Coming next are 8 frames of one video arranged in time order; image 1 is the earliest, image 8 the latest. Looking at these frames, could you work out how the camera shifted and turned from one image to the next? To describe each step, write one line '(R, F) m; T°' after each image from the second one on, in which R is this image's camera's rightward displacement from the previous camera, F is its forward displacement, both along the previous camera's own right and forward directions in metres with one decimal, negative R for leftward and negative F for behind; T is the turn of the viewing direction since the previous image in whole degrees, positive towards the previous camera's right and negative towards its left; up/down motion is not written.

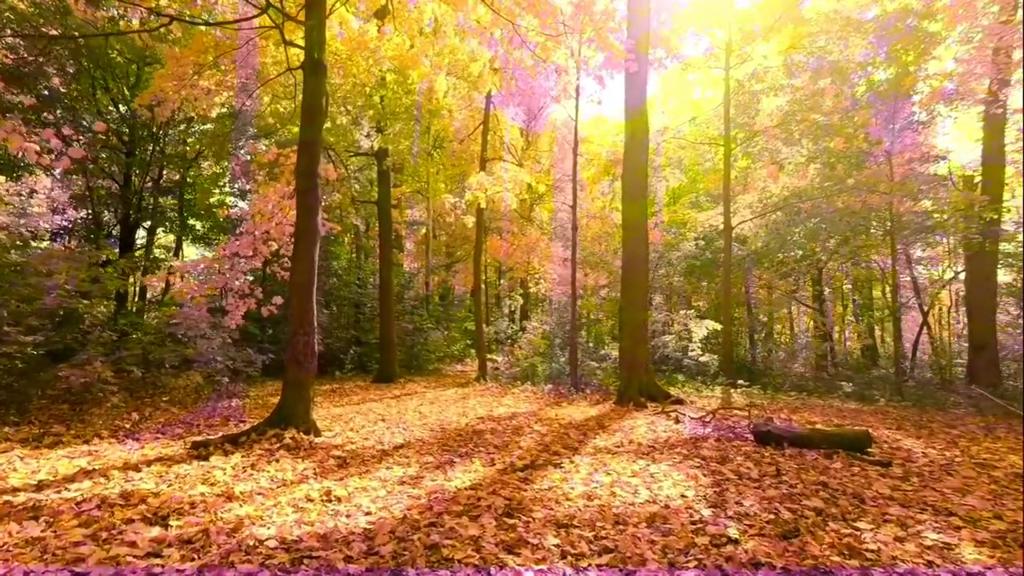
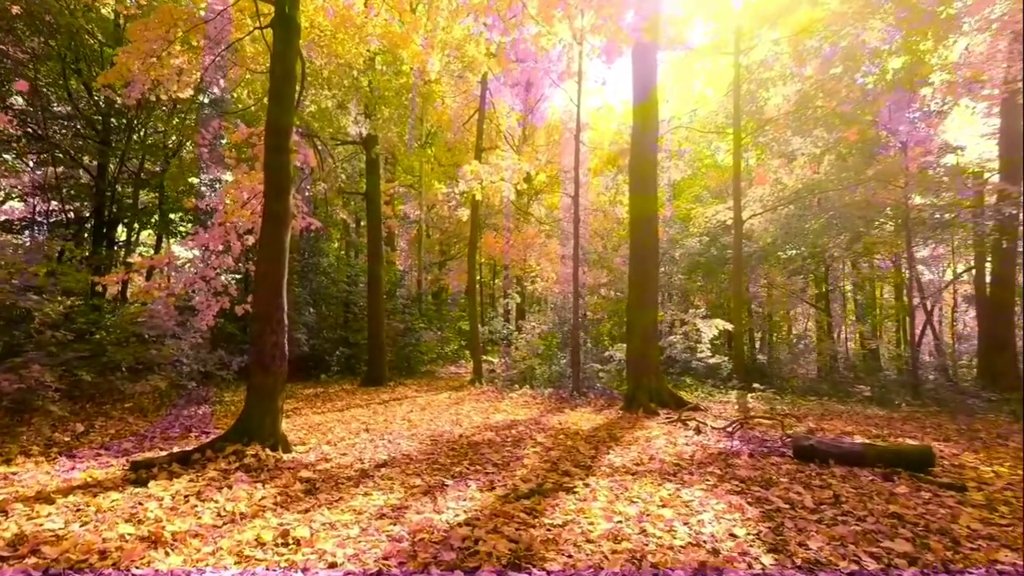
(-0.1, +0.8) m; +1°
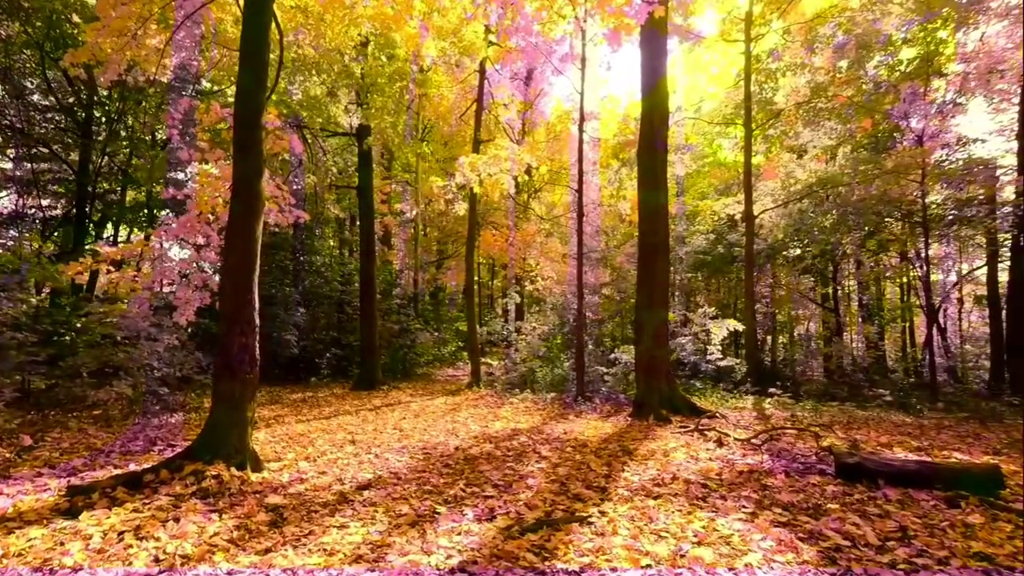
(0.0, +0.6) m; 0°
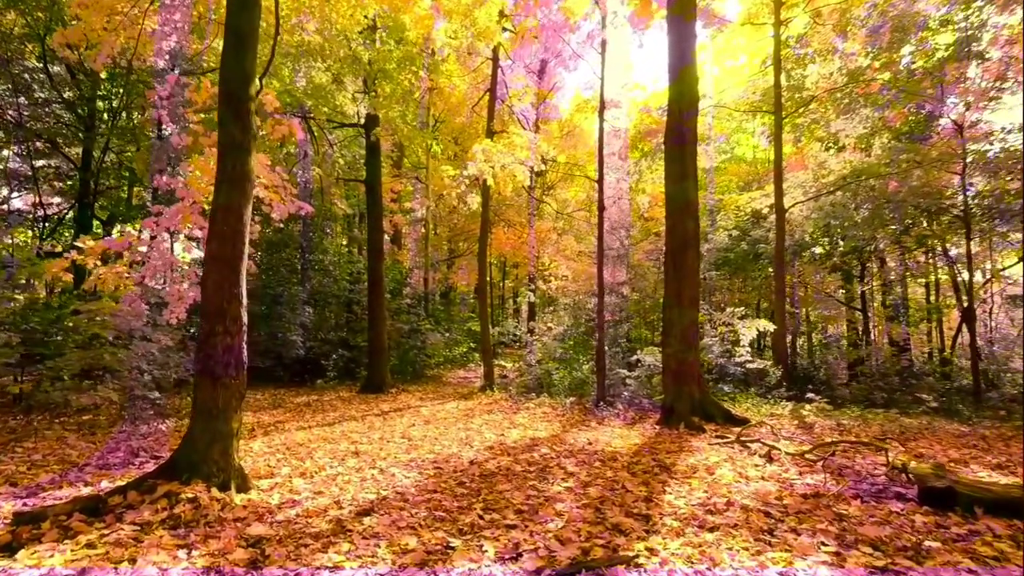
(-0.1, +0.6) m; -1°
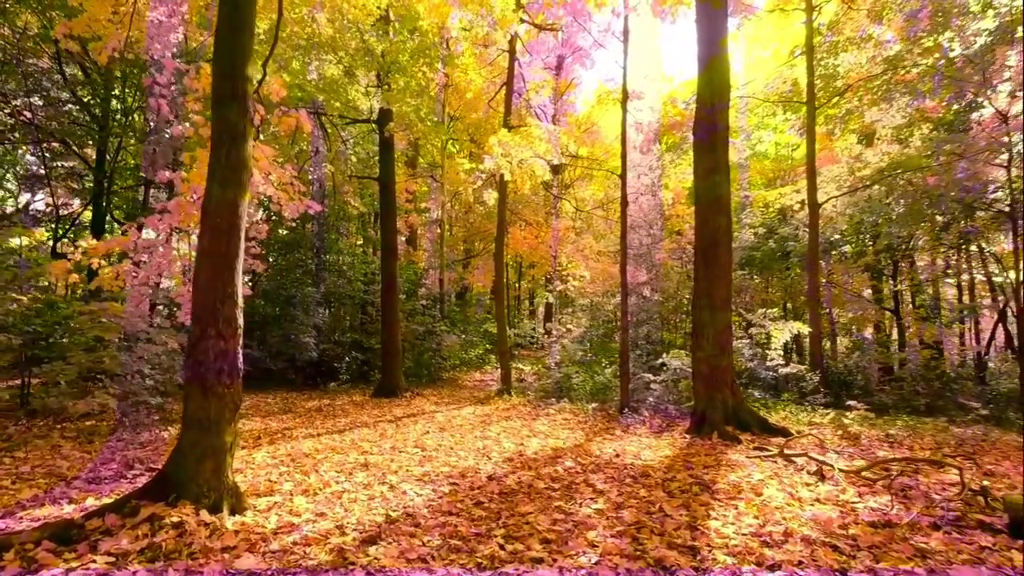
(-0.1, +0.4) m; -2°
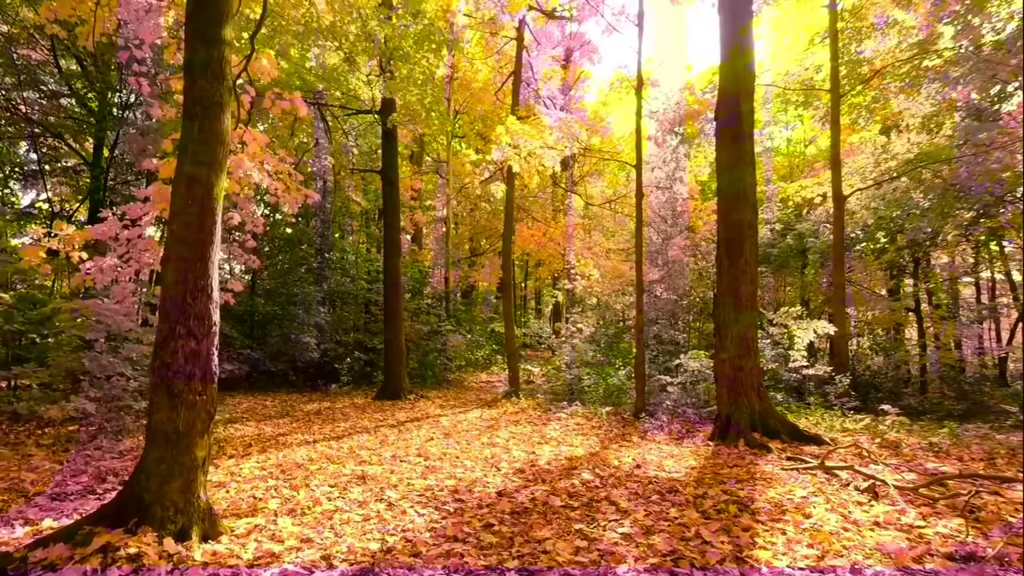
(-0.1, +0.5) m; -1°
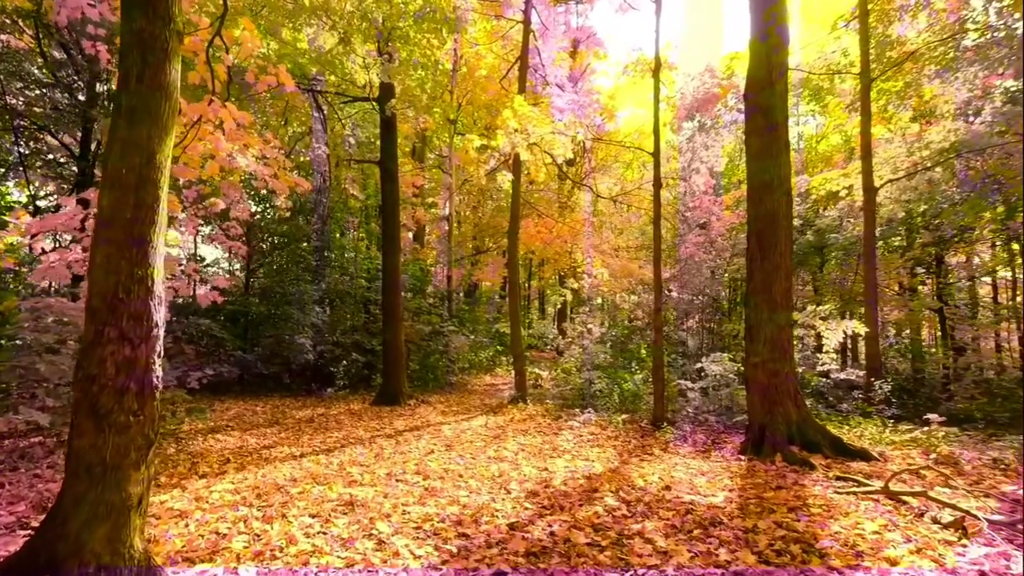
(-0.1, +0.6) m; 0°
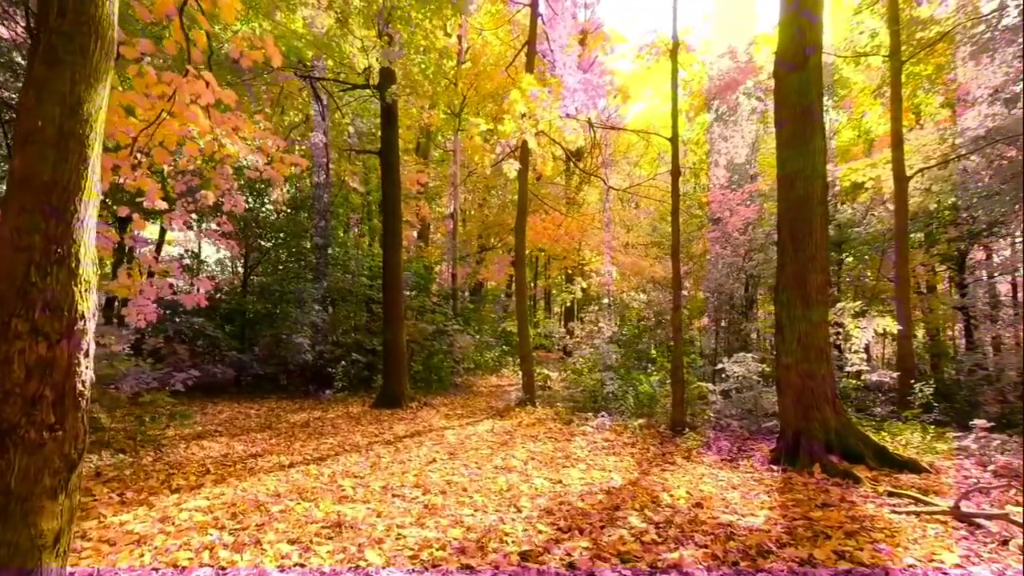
(0.0, +0.5) m; -1°
